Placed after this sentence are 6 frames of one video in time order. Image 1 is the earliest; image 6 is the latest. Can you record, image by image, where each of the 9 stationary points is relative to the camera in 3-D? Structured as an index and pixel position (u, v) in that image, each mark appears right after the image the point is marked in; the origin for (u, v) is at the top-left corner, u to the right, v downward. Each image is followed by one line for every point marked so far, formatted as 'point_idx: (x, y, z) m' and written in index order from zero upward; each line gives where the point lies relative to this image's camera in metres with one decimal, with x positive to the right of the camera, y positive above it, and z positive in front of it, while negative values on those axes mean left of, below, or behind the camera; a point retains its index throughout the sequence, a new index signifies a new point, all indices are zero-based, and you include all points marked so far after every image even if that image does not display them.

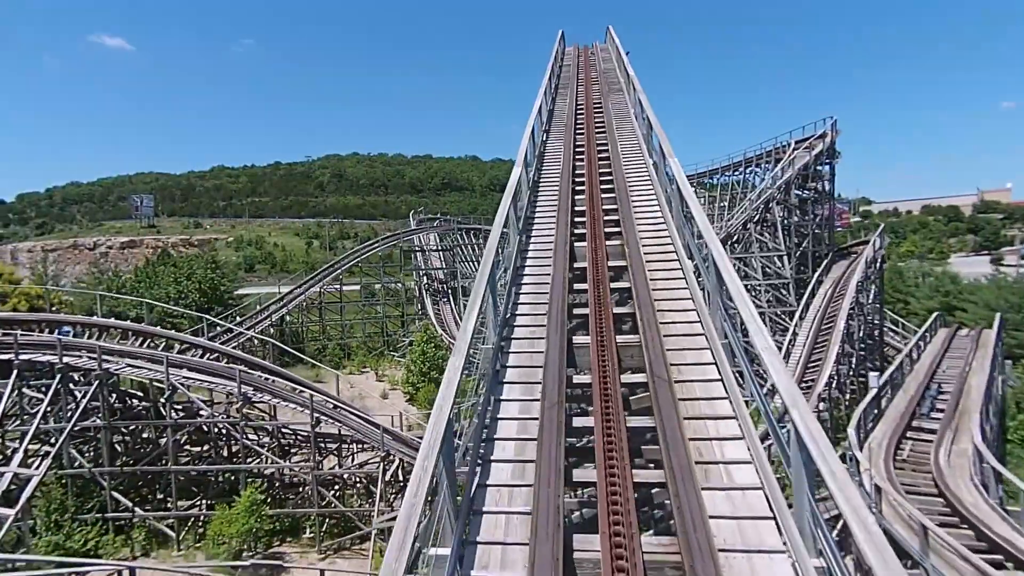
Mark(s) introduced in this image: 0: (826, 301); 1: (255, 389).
0: (+7.1, -0.3, +14.1) m
1: (-3.6, -1.4, +8.9) m
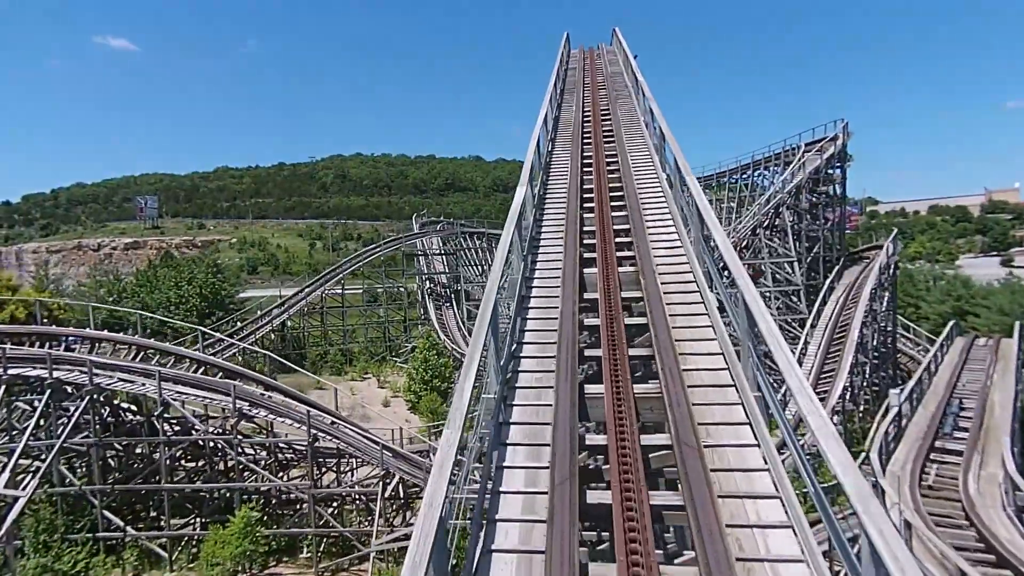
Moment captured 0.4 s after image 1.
0: (+7.2, -0.4, +13.8) m
1: (-3.6, -1.6, +8.6) m
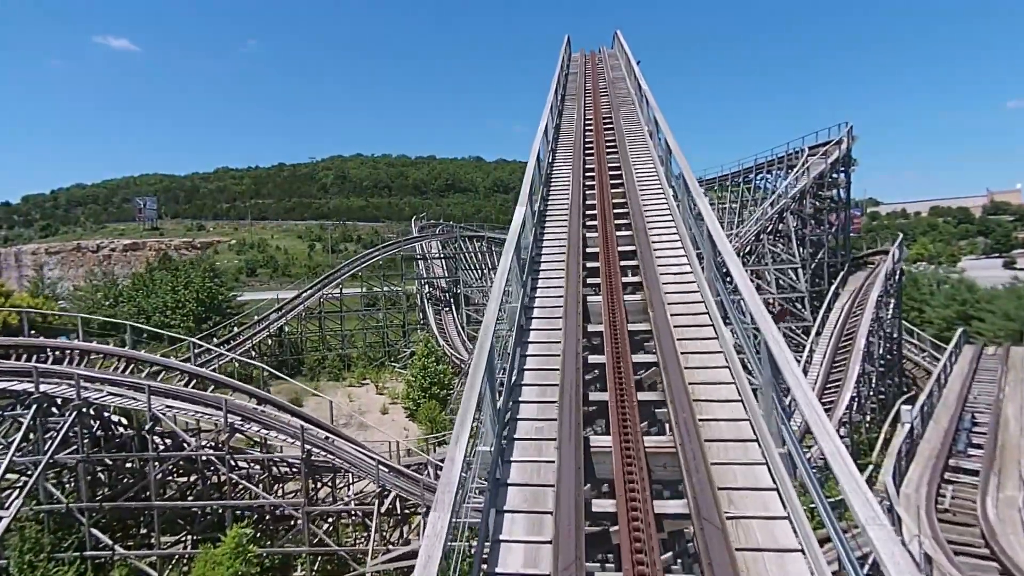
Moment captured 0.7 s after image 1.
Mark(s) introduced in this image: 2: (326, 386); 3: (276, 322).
0: (+7.1, -0.6, +13.5) m
1: (-3.6, -1.7, +8.4) m
2: (-5.8, -3.0, +19.4) m
3: (-7.5, -1.1, +20.0) m
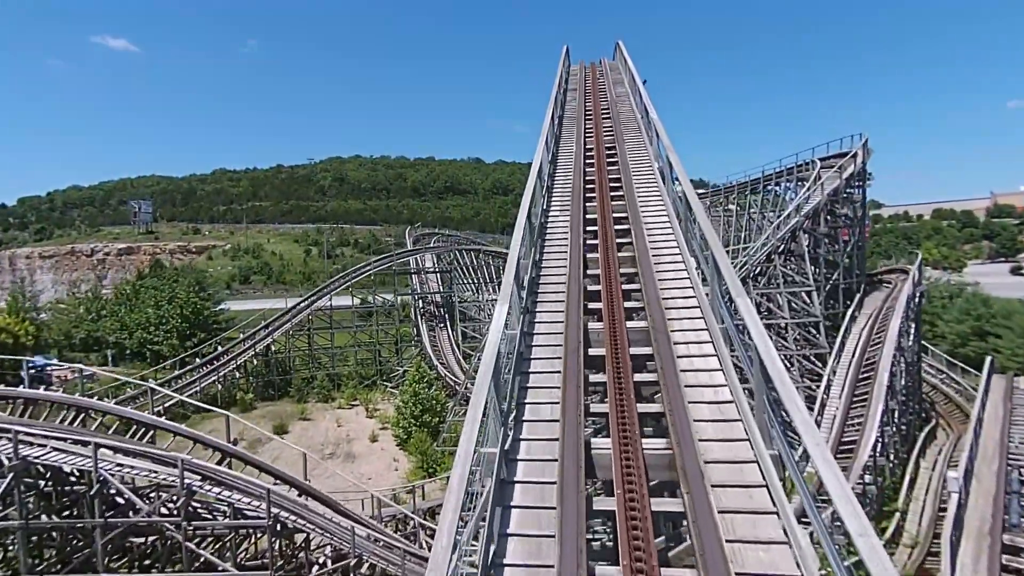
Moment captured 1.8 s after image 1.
0: (+7.1, -1.1, +12.7) m
1: (-3.7, -2.2, +7.5) m
2: (-5.9, -3.5, +18.5) m
3: (-7.6, -1.6, +19.1) m
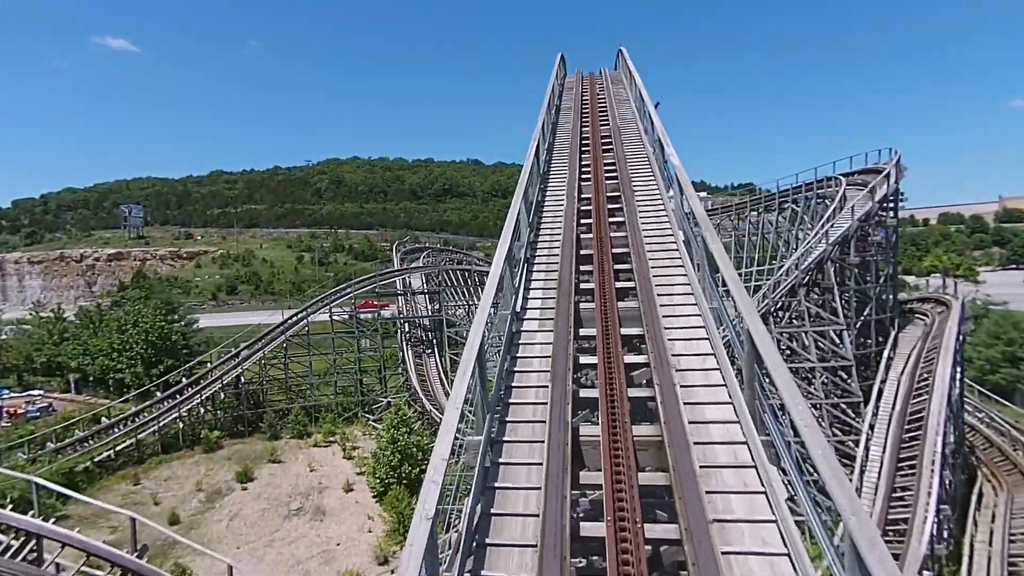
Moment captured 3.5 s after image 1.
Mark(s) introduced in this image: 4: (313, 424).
0: (+6.8, -1.8, +11.0) m
1: (-3.9, -3.0, +5.8) m
2: (-6.1, -4.2, +16.9) m
3: (-7.8, -2.3, +17.5) m
4: (-5.8, -4.0, +18.4) m
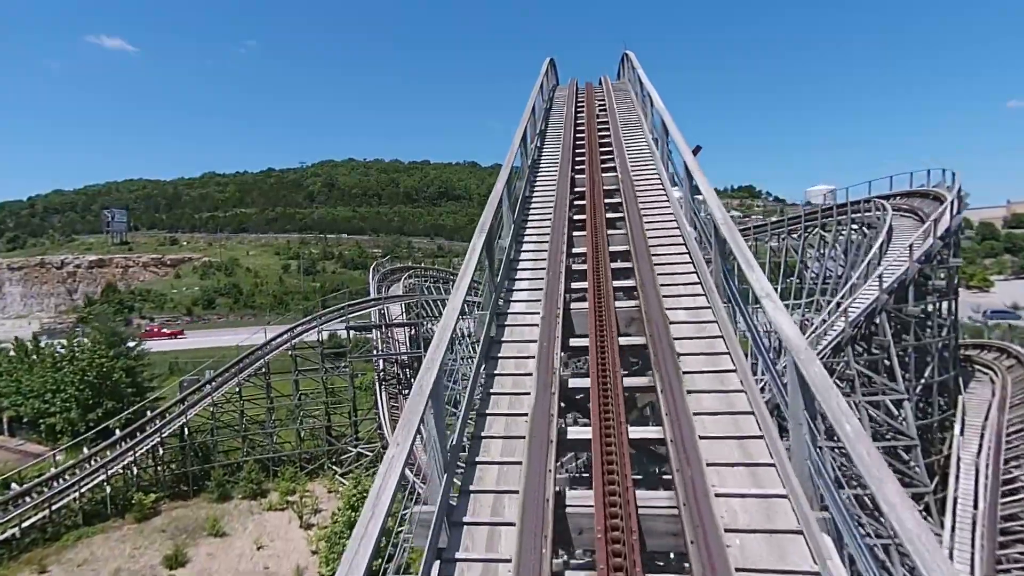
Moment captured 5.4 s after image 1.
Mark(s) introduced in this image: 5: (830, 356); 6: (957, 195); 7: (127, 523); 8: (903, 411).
0: (+6.5, -2.7, +8.7) m
1: (-4.2, -3.8, +3.5) m
2: (-6.4, -5.1, +14.6) m
3: (-8.1, -3.2, +15.1) m
4: (-6.2, -4.9, +16.1) m
5: (+5.0, -1.0, +9.7) m
6: (+7.9, +1.7, +11.1) m
7: (-8.3, -5.1, +13.6) m
8: (+6.0, -1.9, +9.7) m
